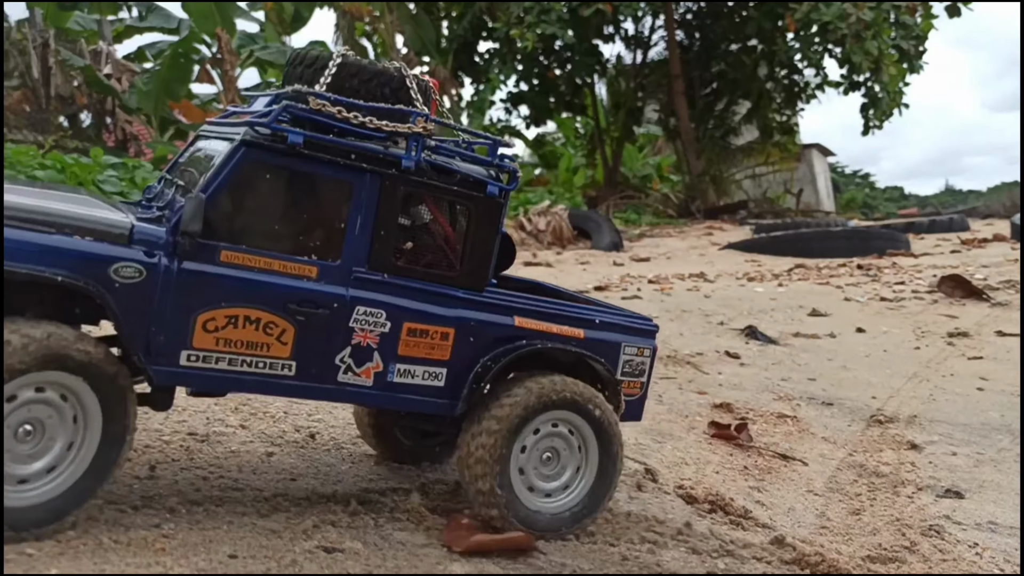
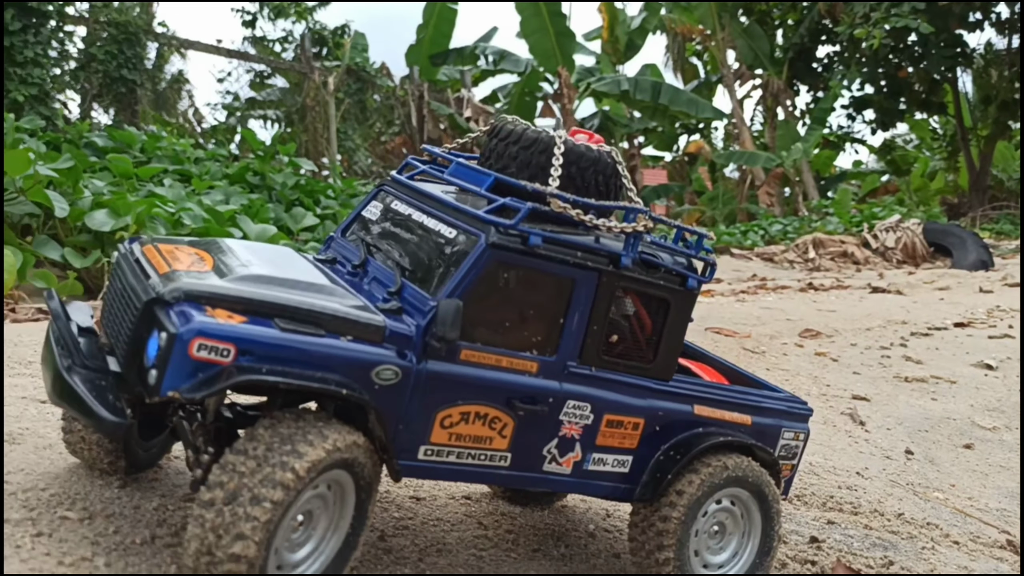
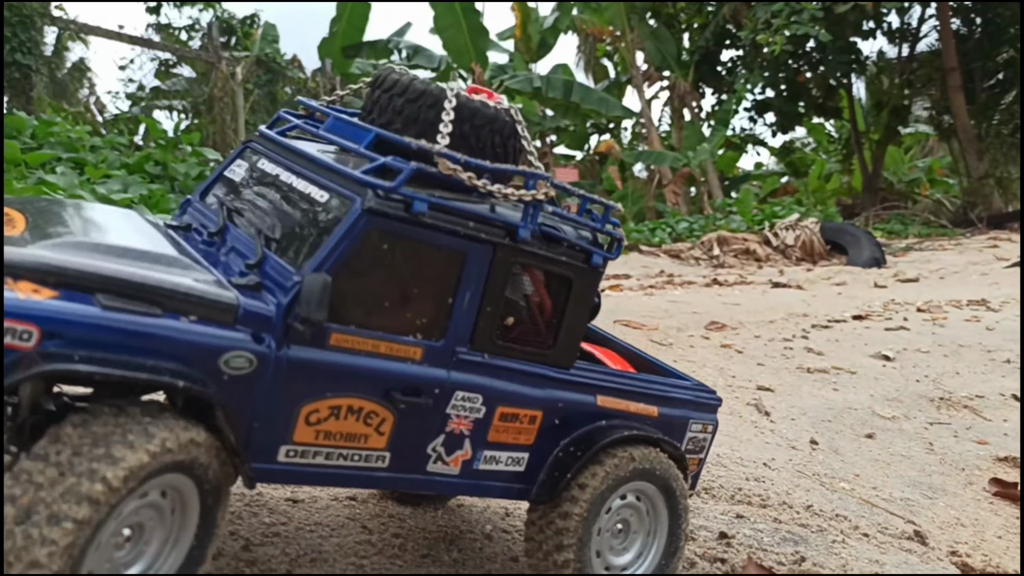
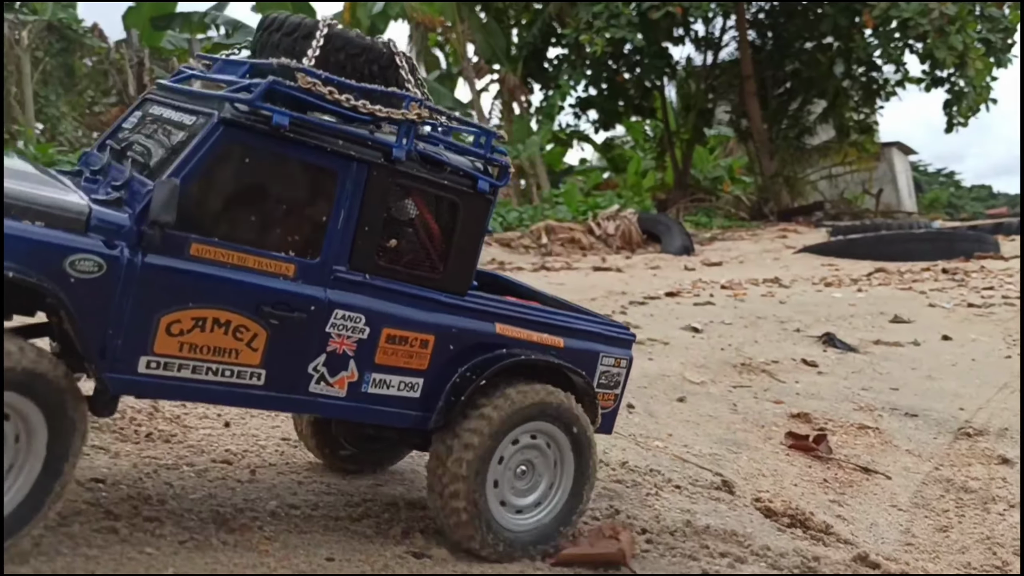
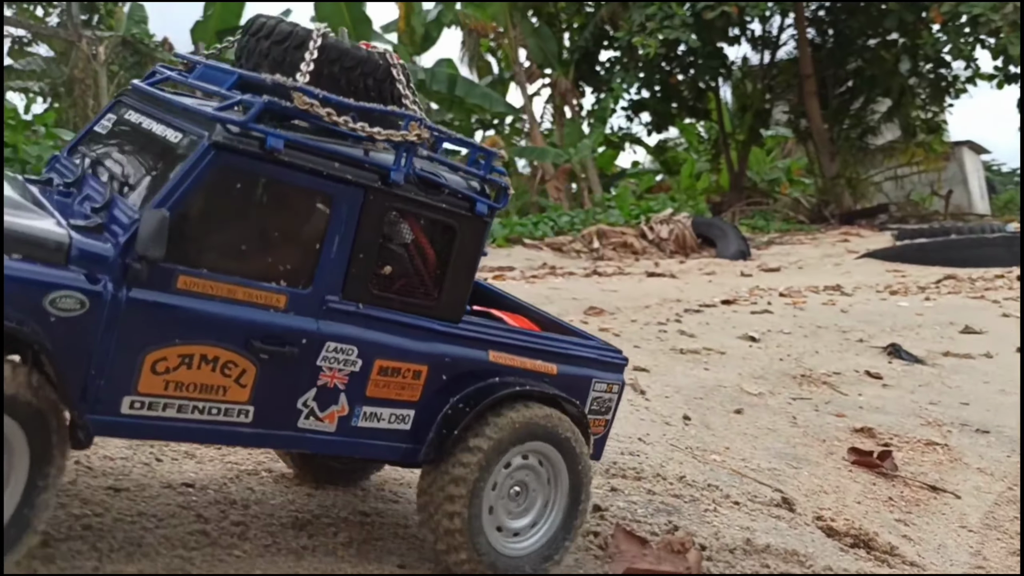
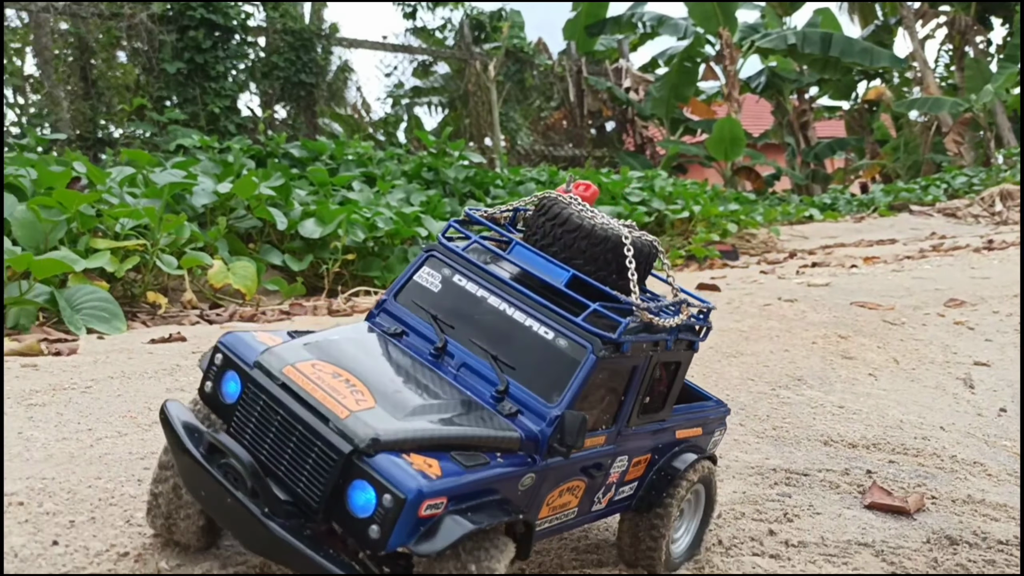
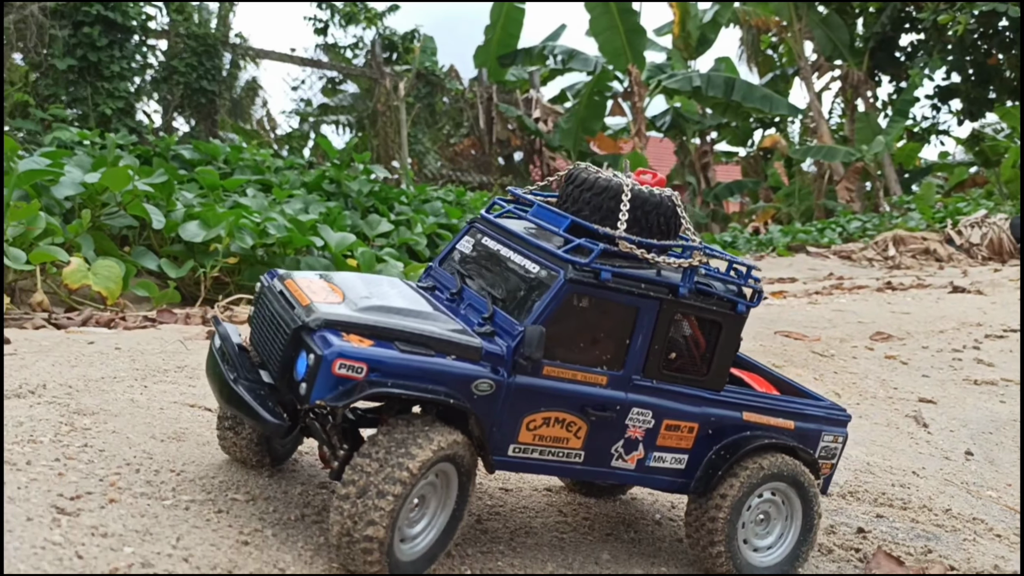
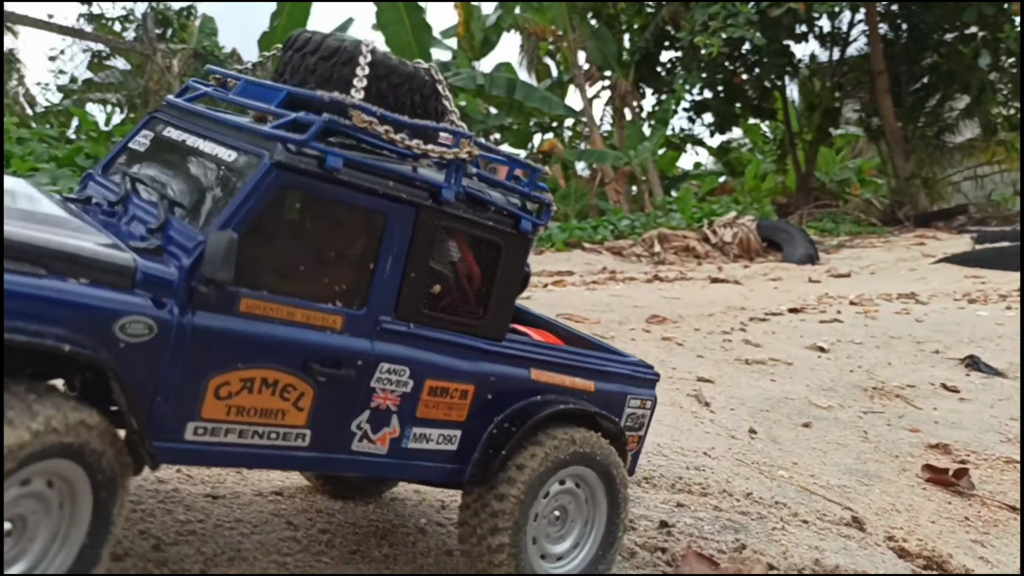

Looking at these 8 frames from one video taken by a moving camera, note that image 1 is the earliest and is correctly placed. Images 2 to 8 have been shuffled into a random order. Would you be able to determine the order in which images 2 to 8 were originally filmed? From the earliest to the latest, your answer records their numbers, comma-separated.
4, 5, 8, 3, 2, 7, 6
